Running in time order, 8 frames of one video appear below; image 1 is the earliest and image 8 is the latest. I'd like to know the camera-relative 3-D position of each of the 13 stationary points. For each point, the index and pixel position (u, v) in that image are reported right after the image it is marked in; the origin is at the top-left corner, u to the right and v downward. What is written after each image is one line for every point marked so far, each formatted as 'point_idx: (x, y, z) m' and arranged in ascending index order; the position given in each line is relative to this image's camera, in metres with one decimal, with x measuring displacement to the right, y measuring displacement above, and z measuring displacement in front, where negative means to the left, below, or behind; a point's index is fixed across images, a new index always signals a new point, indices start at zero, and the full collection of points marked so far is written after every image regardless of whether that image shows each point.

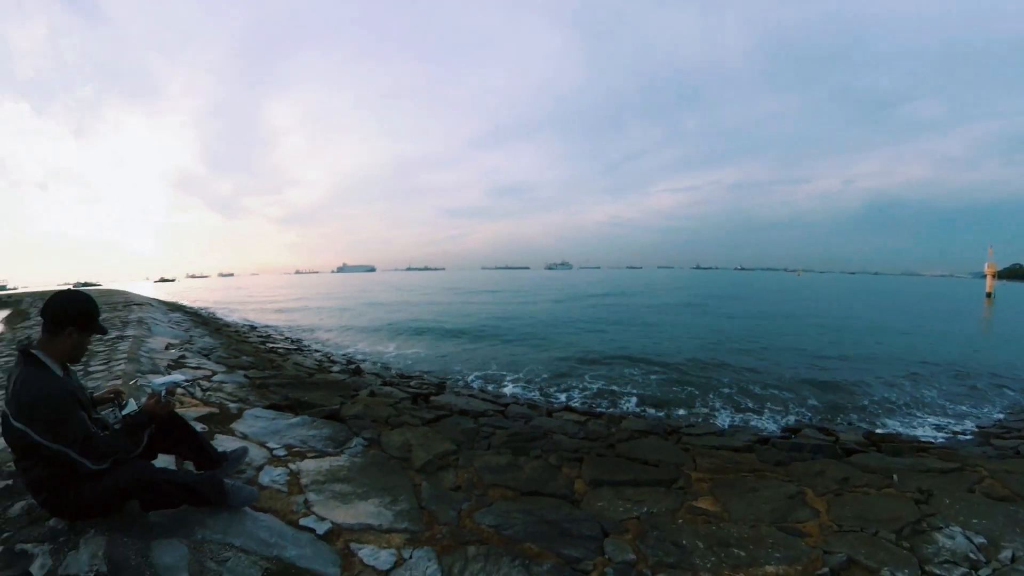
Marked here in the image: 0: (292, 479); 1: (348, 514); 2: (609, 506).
0: (-2.1, -1.8, +5.3) m
1: (-1.5, -2.1, +5.1) m
2: (+0.9, -2.1, +5.4) m
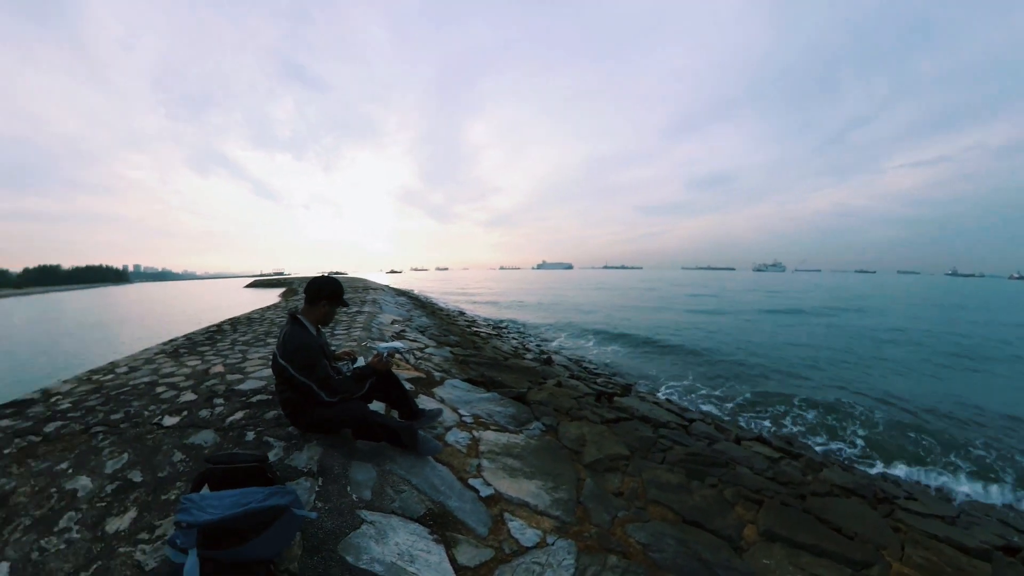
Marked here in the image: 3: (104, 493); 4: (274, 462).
0: (-0.4, -1.7, +6.1) m
1: (0.0, -2.0, +5.6) m
2: (+2.1, -2.2, +4.4) m
3: (-2.8, -1.4, +3.8) m
4: (-2.1, -1.6, +5.0) m
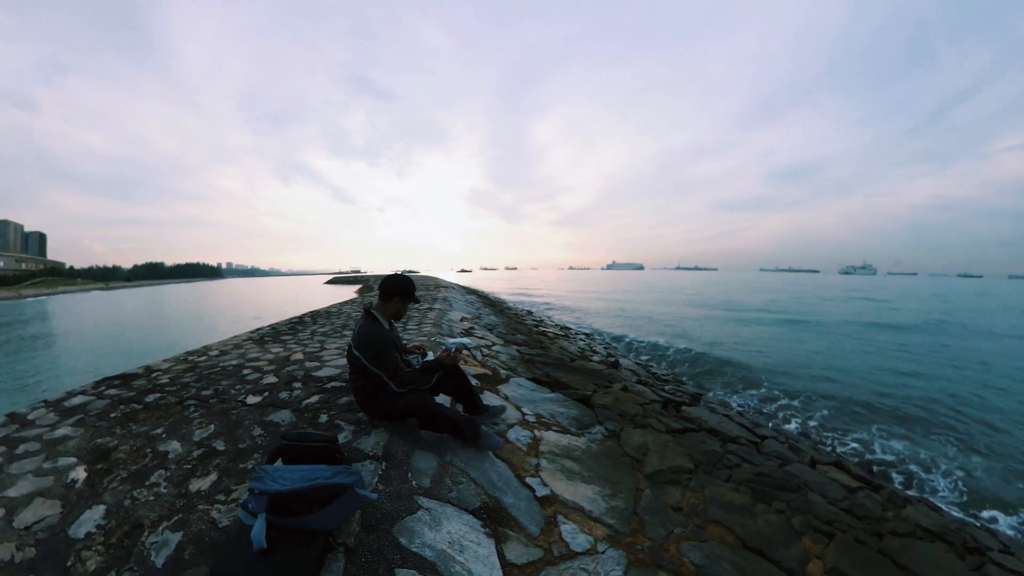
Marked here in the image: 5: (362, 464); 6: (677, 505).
0: (+0.2, -1.7, +6.1) m
1: (+0.5, -2.0, +5.5) m
2: (+2.3, -2.2, +3.8) m
3: (-2.6, -1.4, +4.5) m
4: (-1.7, -1.5, +5.5) m
5: (-1.5, -1.7, +5.4) m
6: (+1.5, -2.0, +5.2) m
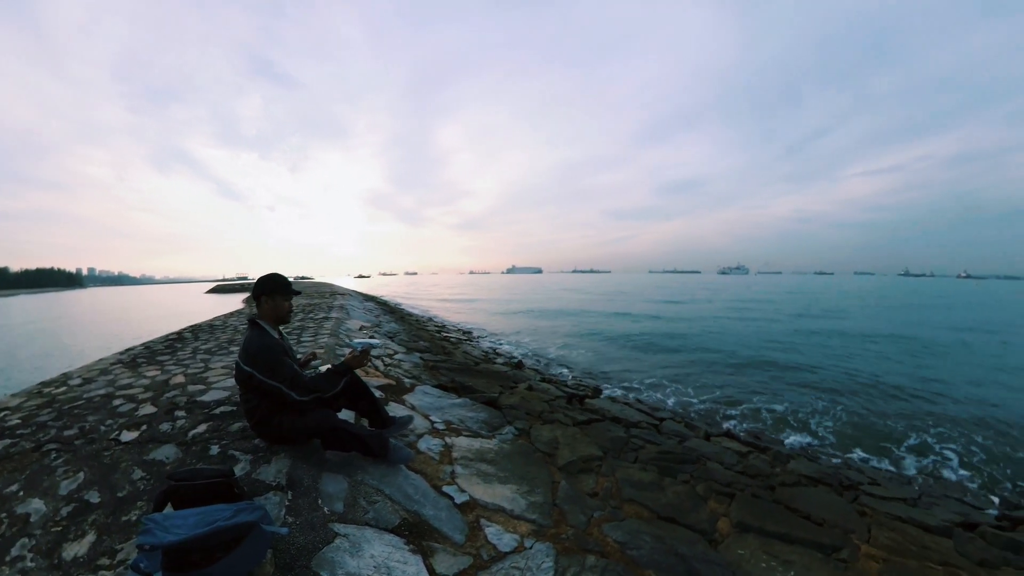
0: (-0.7, -1.7, +6.0) m
1: (-0.3, -2.0, +5.6) m
2: (+2.0, -2.2, +4.6) m
3: (-2.8, -1.4, +3.5) m
4: (-2.3, -1.6, +4.7) m
5: (-2.1, -1.8, +4.7) m
6: (+0.8, -2.0, +5.6) m
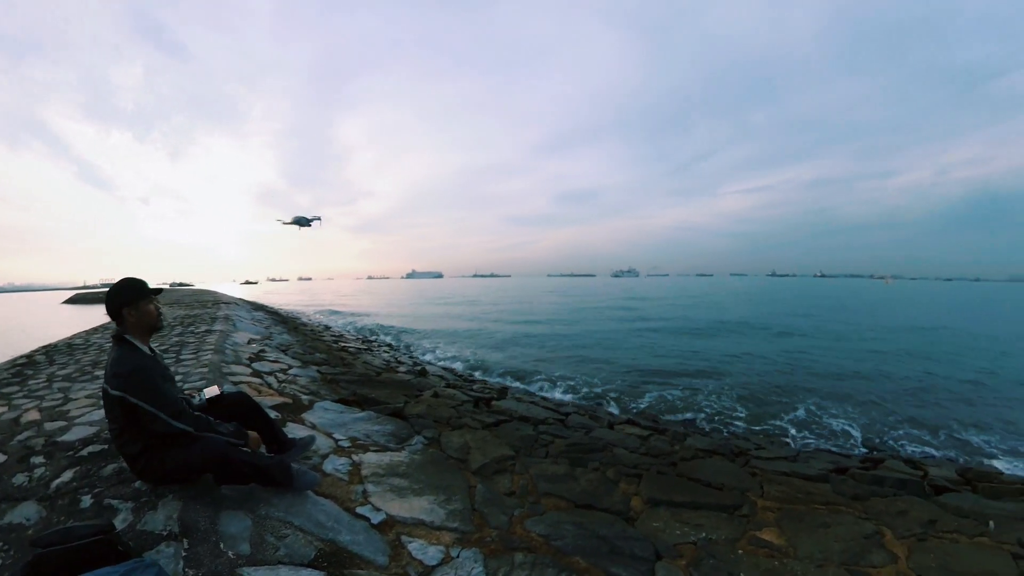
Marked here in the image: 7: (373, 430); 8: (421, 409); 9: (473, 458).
0: (-1.6, -1.8, +5.5) m
1: (-1.0, -2.1, +5.3) m
2: (+1.4, -2.2, +5.2) m
3: (-2.7, -1.5, +2.5) m
4: (-2.7, -1.7, +3.8) m
5: (-2.5, -1.8, +3.9) m
6: (0.0, -2.1, +5.7) m
7: (-1.7, -1.7, +6.7) m
8: (-1.3, -1.7, +7.8) m
9: (-0.5, -1.9, +6.3) m
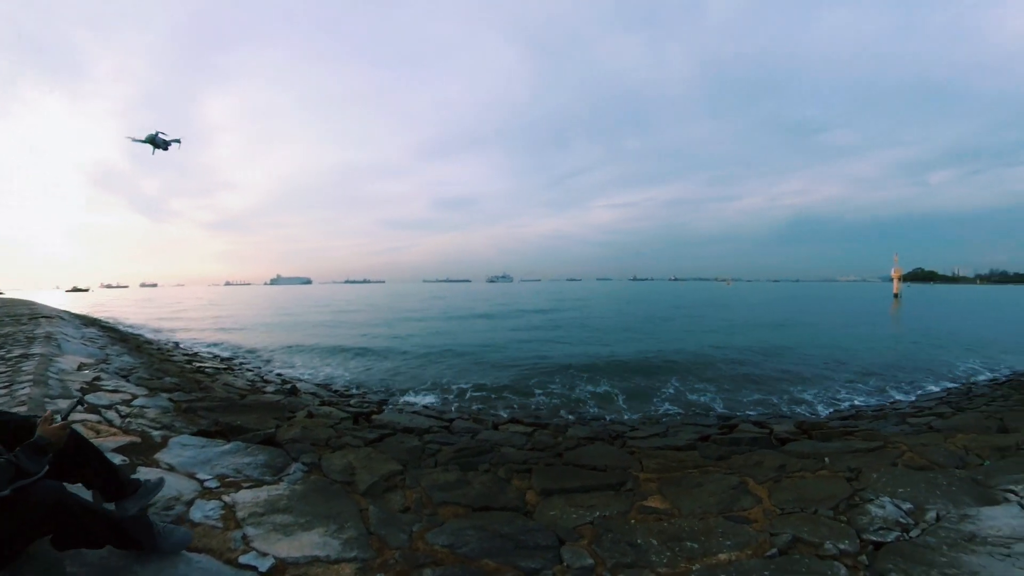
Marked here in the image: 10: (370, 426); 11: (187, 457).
0: (-2.5, -2.1, +5.0) m
1: (-1.9, -2.3, +4.9) m
2: (+0.5, -2.2, +5.5) m
3: (-2.8, -1.8, +1.7) m
4: (-3.1, -2.0, +3.0) m
5: (-3.0, -2.2, +3.2) m
6: (-1.1, -2.2, +5.6) m
7: (-3.0, -1.9, +6.1) m
8: (-2.9, -1.9, +7.3) m
9: (-1.7, -2.1, +6.1) m
10: (-2.1, -2.0, +7.8) m
11: (-3.6, -1.8, +6.1) m
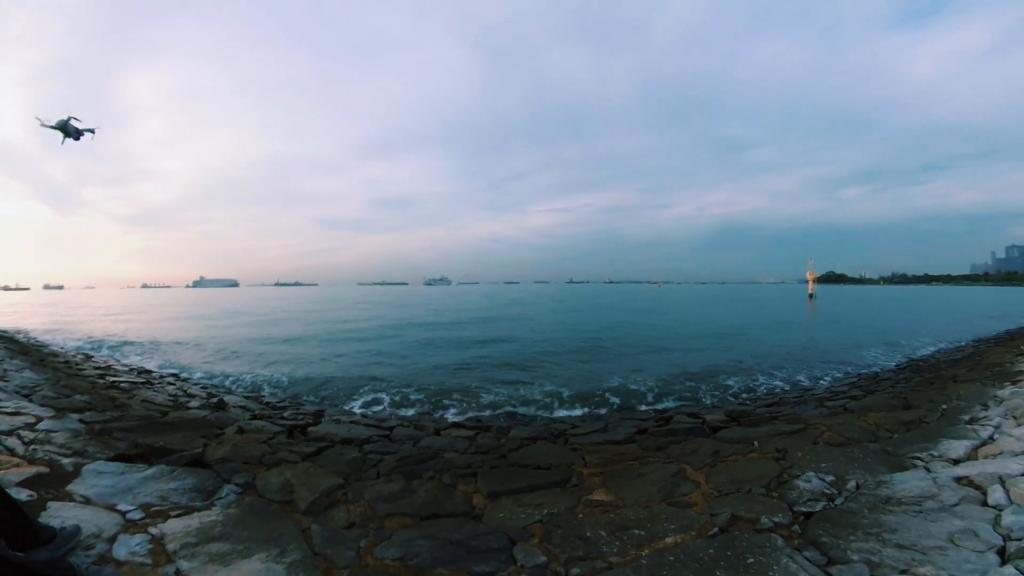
0: (-3.0, -2.2, +4.6) m
1: (-2.3, -2.4, +4.7) m
2: (0.0, -2.2, +5.4) m
3: (-2.9, -2.1, +1.4) m
4: (-3.3, -2.3, +2.7) m
5: (-3.2, -2.4, +2.8) m
6: (-1.6, -2.3, +5.4) m
7: (-3.5, -2.1, +5.7) m
8: (-3.5, -2.0, +6.9) m
9: (-2.2, -2.2, +5.8) m
10: (-2.8, -2.1, +7.5) m
11: (-4.1, -2.0, +5.6) m
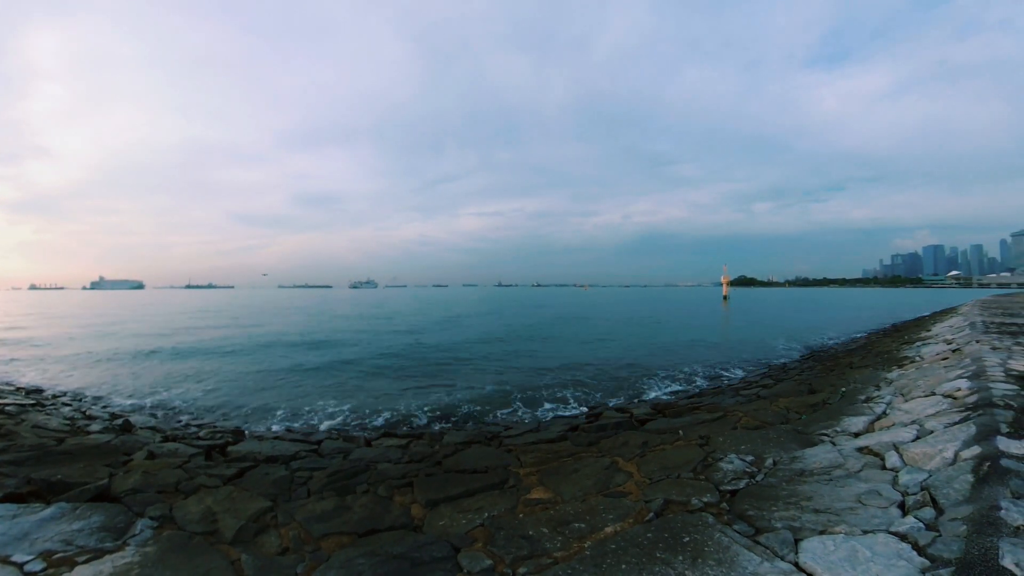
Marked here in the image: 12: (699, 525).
0: (-3.4, -2.4, +4.2) m
1: (-2.7, -2.6, +4.3) m
2: (-0.5, -2.3, +5.4) m
3: (-2.9, -2.4, +1.0) m
4: (-3.5, -2.6, +2.2) m
5: (-3.4, -2.7, +2.4) m
6: (-2.1, -2.4, +5.1) m
7: (-4.1, -2.3, +5.2) m
8: (-4.3, -2.2, +6.3) m
9: (-2.8, -2.3, +5.4) m
10: (-3.6, -2.2, +7.1) m
11: (-4.6, -2.3, +5.0) m
12: (+1.6, -2.0, +4.7) m
